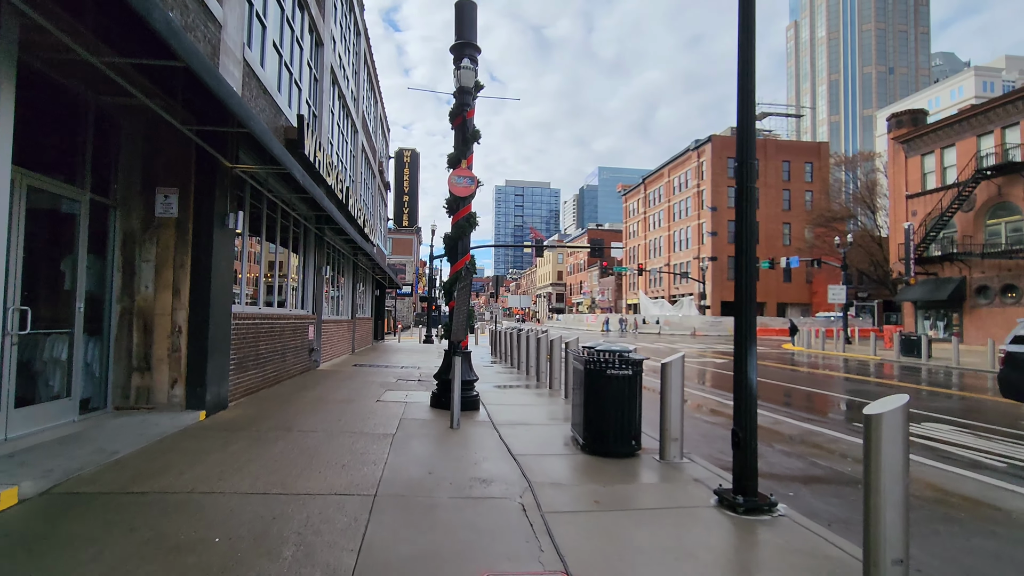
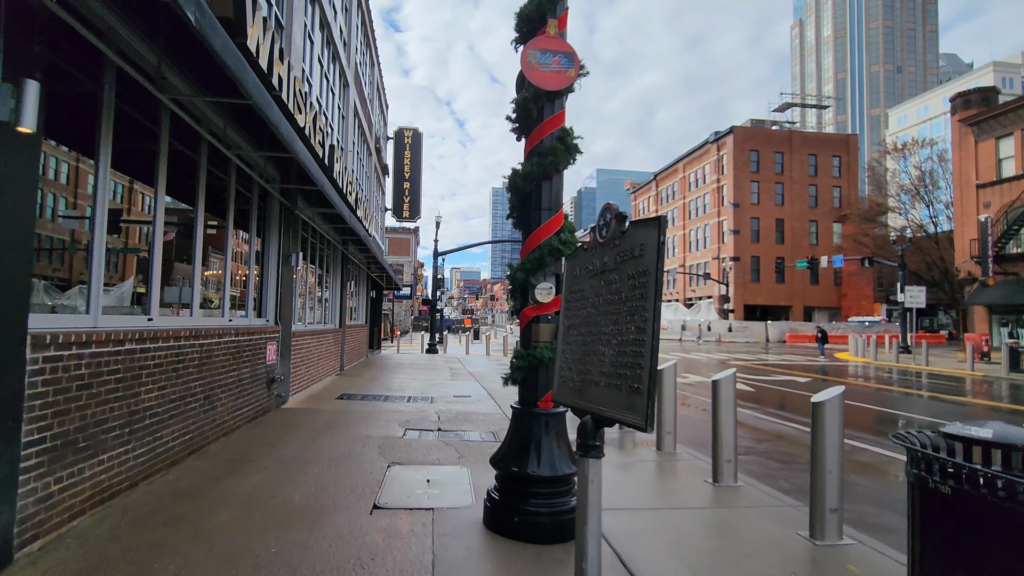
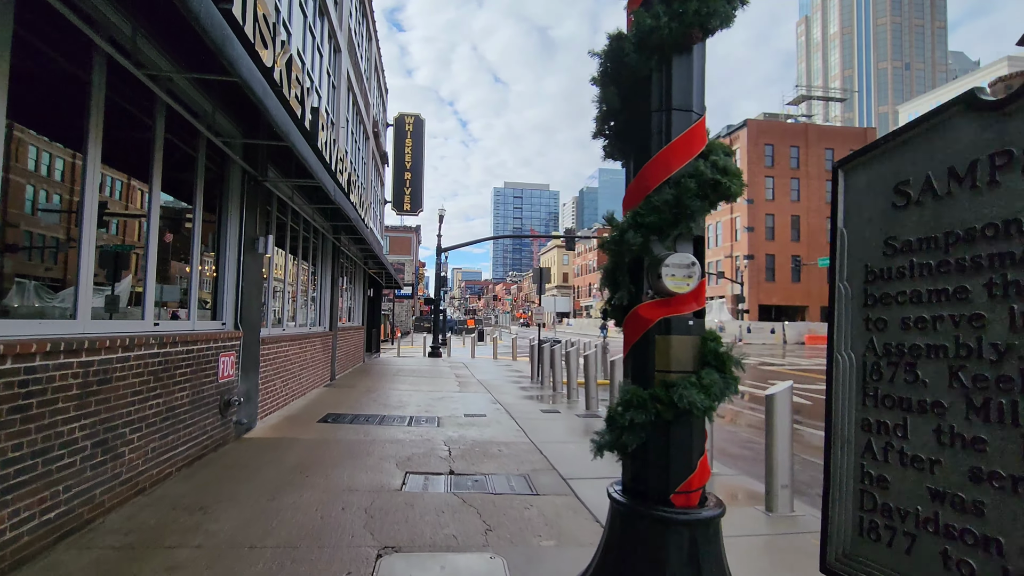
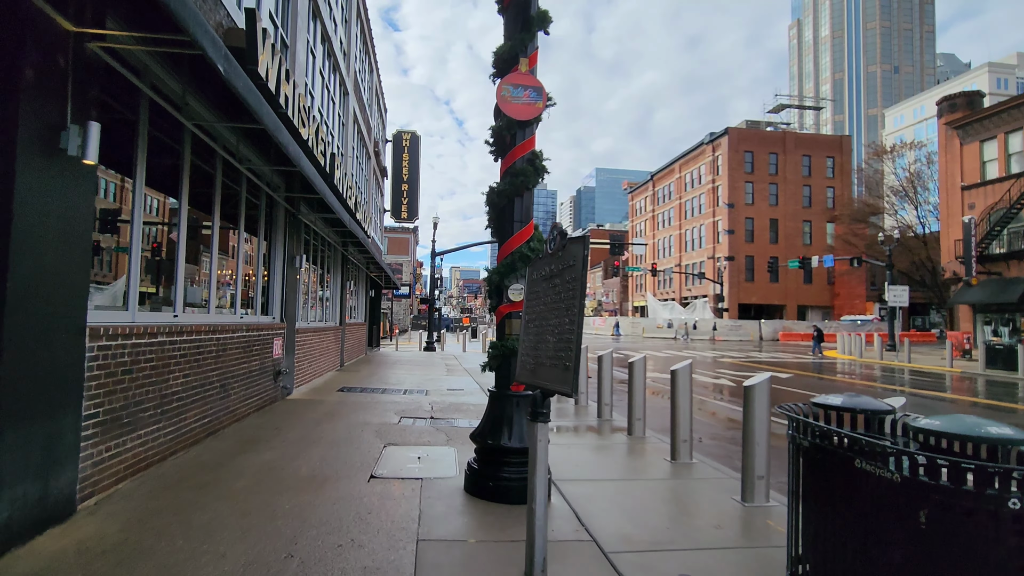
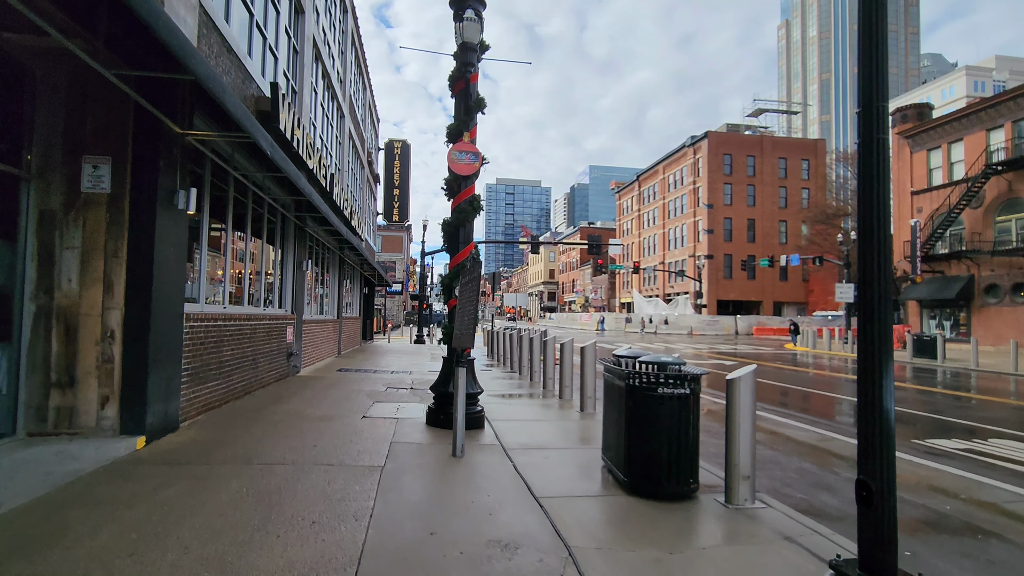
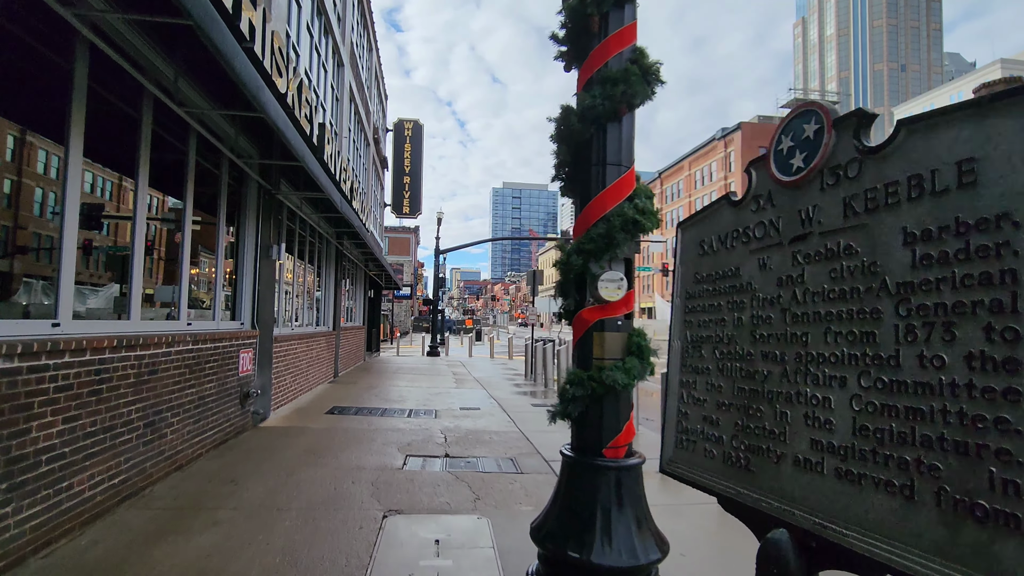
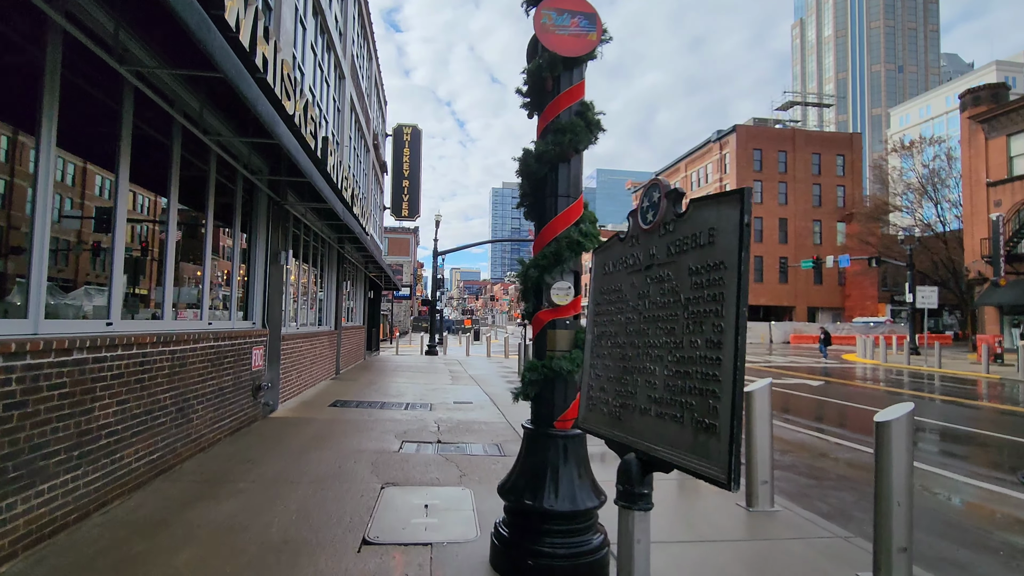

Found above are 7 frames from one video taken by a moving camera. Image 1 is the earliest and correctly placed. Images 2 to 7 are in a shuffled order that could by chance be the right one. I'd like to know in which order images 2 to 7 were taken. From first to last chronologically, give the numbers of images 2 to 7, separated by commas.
5, 4, 2, 7, 6, 3
